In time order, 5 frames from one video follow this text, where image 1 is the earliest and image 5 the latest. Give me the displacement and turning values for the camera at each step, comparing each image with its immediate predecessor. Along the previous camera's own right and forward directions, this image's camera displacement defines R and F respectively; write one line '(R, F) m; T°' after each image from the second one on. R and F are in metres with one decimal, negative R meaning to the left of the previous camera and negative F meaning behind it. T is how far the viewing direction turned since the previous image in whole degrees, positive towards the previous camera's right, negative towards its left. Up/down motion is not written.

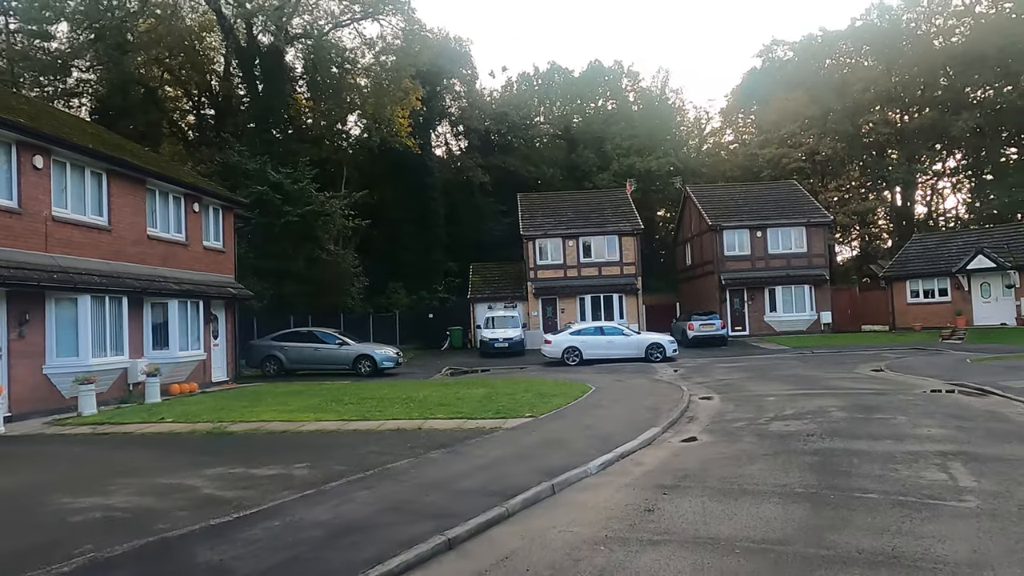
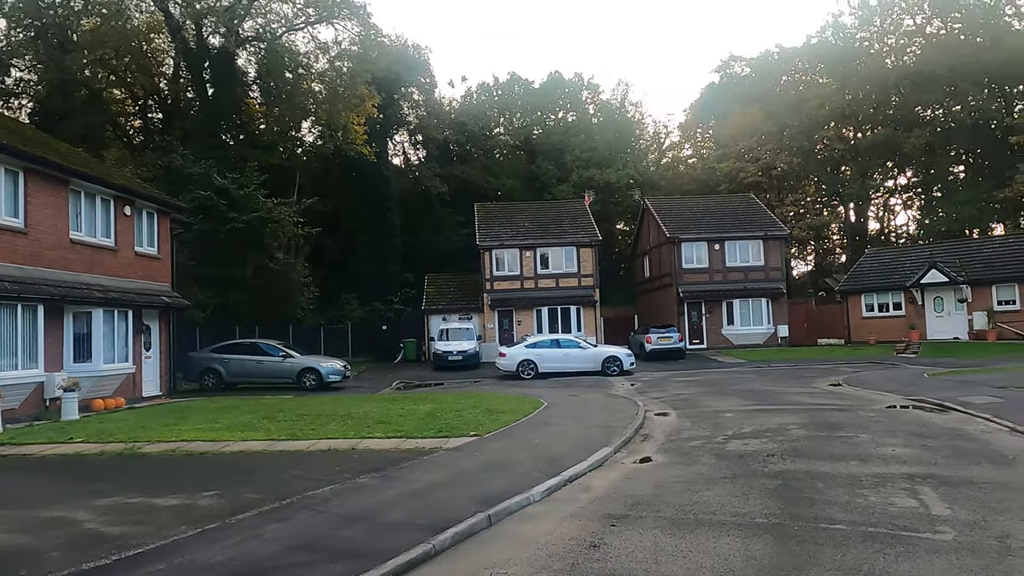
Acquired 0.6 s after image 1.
(+0.2, +0.8) m; +3°
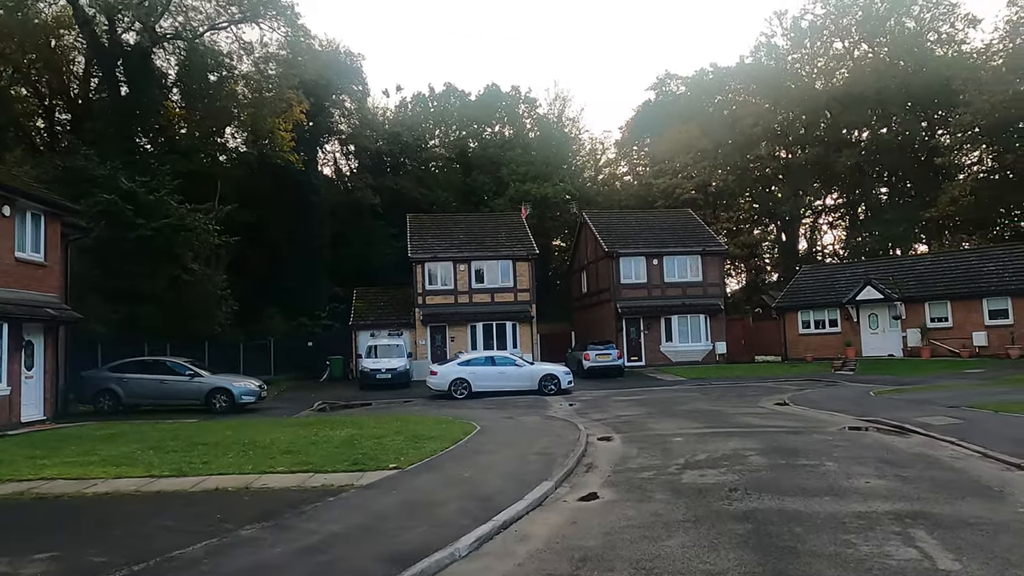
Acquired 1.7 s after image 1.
(+0.1, +1.4) m; +5°
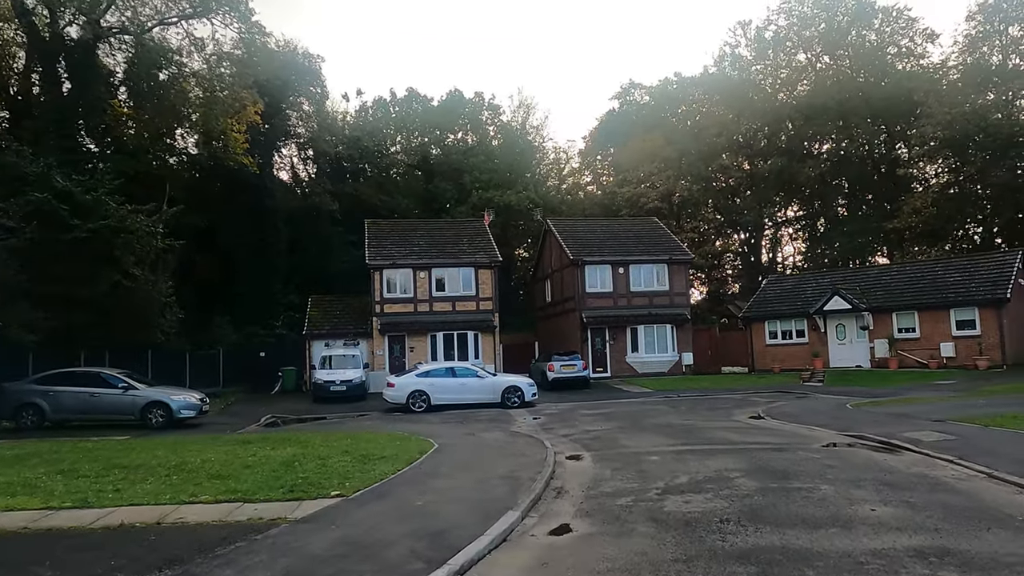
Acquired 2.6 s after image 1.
(0.0, +1.1) m; +3°
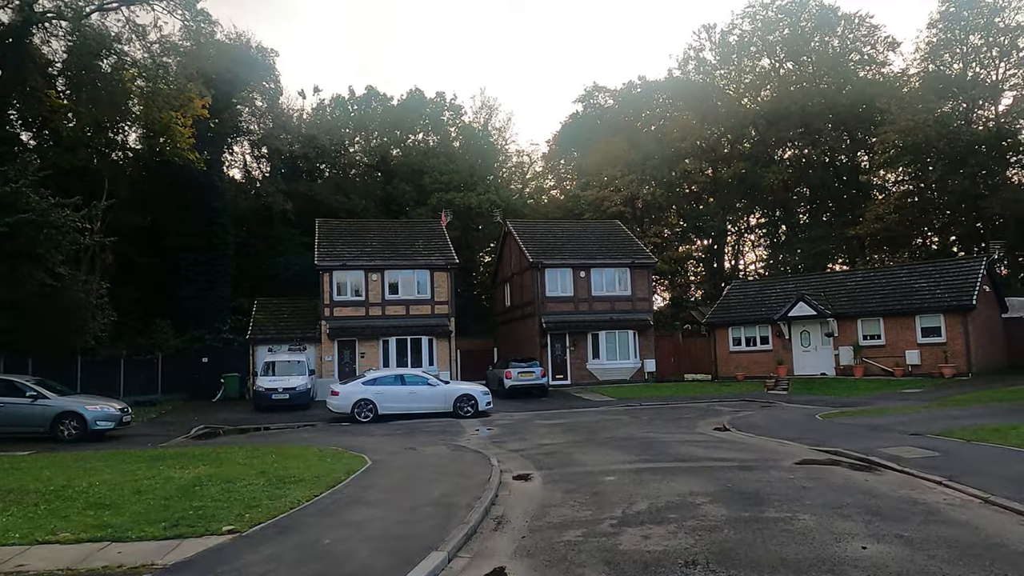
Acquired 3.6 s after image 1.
(+0.3, +1.3) m; +3°
